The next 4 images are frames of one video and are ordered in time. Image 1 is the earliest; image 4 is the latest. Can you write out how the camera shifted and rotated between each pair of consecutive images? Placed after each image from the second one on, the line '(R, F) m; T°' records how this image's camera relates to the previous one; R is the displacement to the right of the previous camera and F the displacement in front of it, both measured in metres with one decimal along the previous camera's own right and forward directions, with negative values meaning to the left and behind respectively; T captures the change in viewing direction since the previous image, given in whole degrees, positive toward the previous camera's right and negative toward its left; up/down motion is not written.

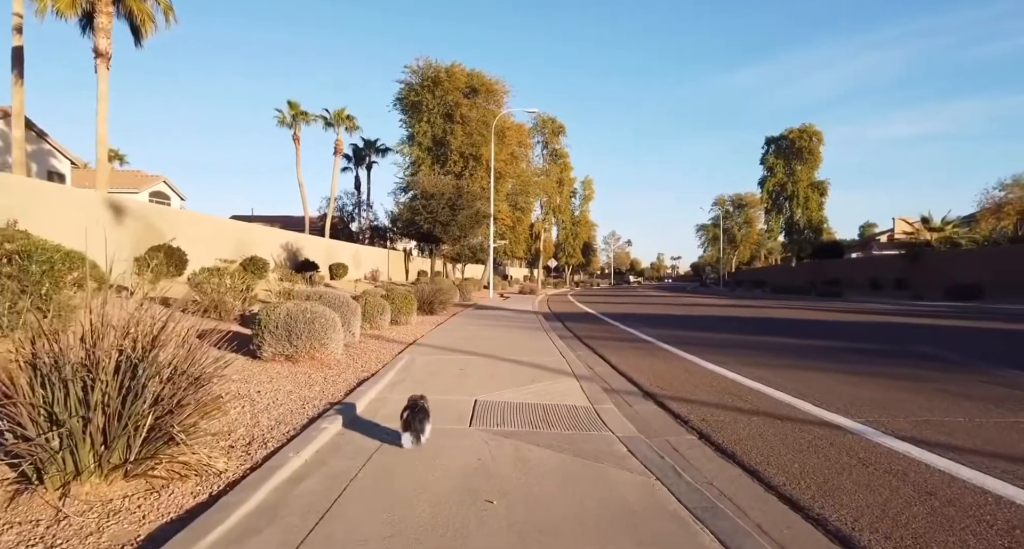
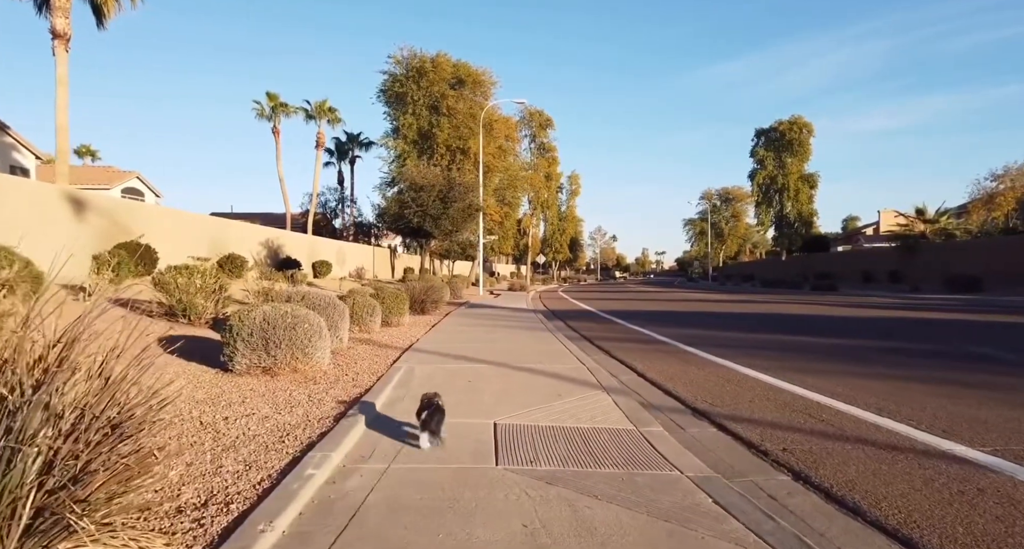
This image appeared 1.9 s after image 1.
(-0.5, +1.4) m; +2°
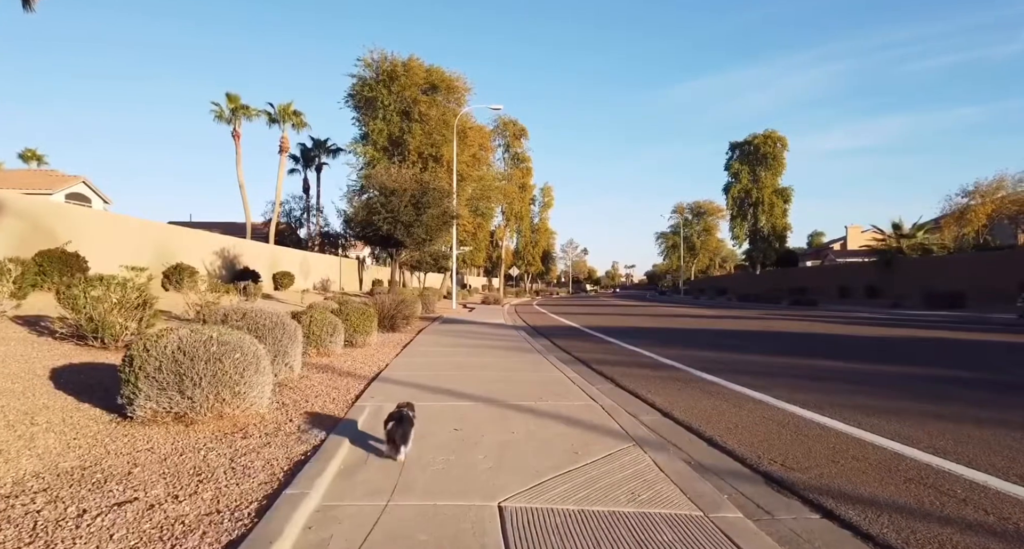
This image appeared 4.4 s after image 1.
(-0.3, +1.9) m; +3°
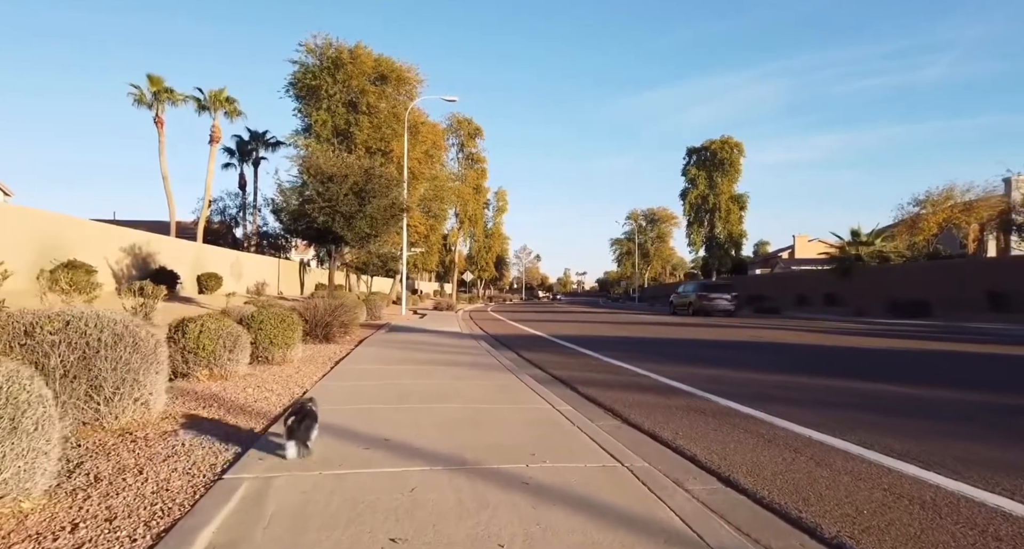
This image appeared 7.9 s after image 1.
(-0.2, +2.9) m; +5°
